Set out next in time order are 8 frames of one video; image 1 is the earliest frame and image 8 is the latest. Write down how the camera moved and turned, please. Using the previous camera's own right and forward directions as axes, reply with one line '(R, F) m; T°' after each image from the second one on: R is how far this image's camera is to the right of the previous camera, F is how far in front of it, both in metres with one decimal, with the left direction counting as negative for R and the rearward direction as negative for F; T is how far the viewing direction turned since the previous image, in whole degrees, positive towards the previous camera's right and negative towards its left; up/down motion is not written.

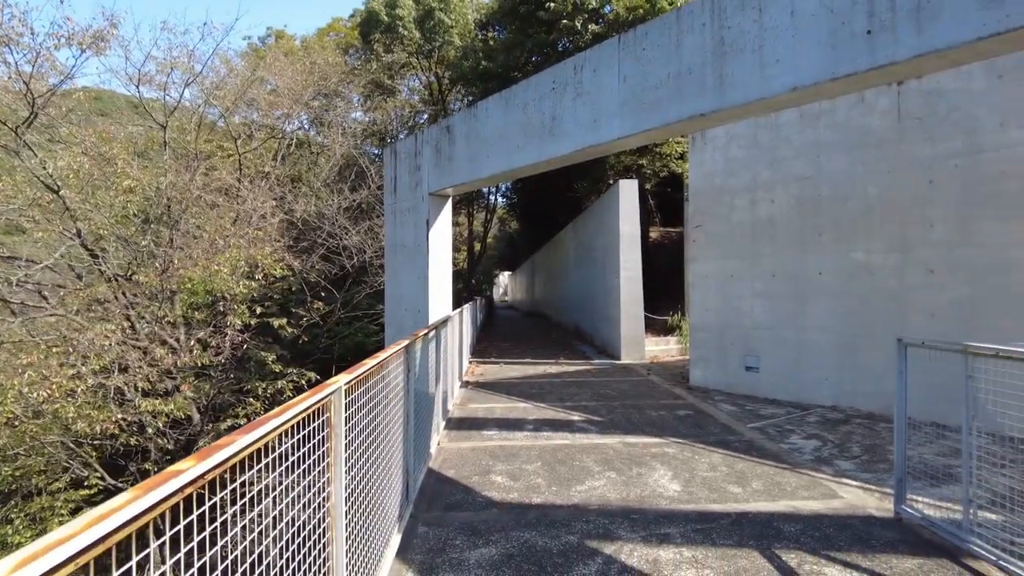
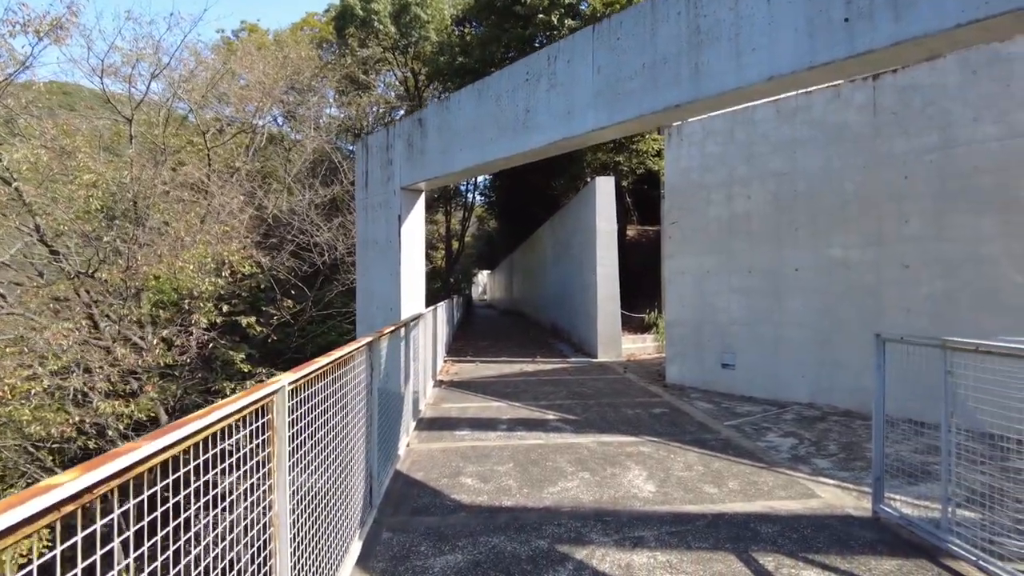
(+0.1, +0.2) m; +2°
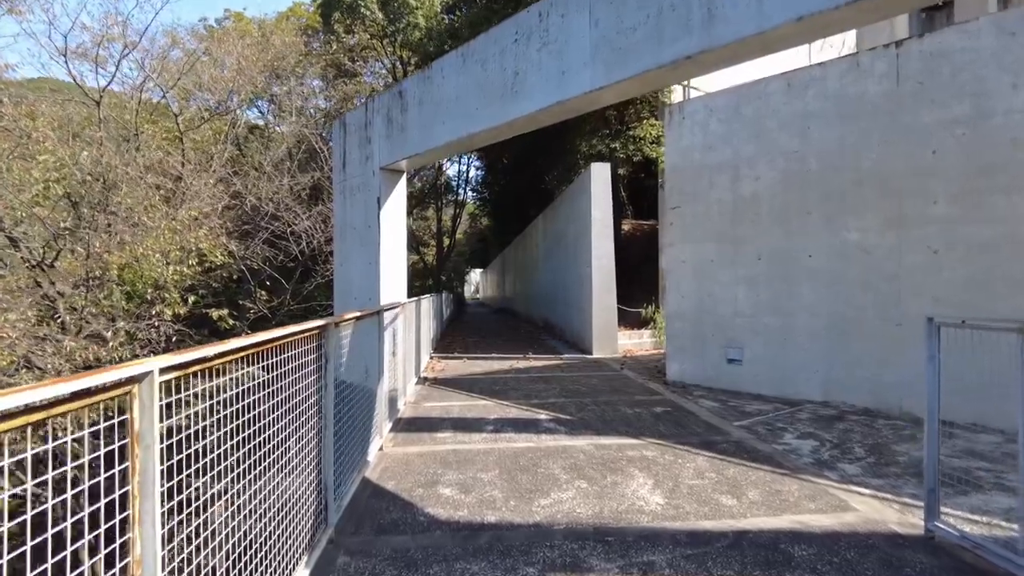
(0.0, +0.6) m; +1°
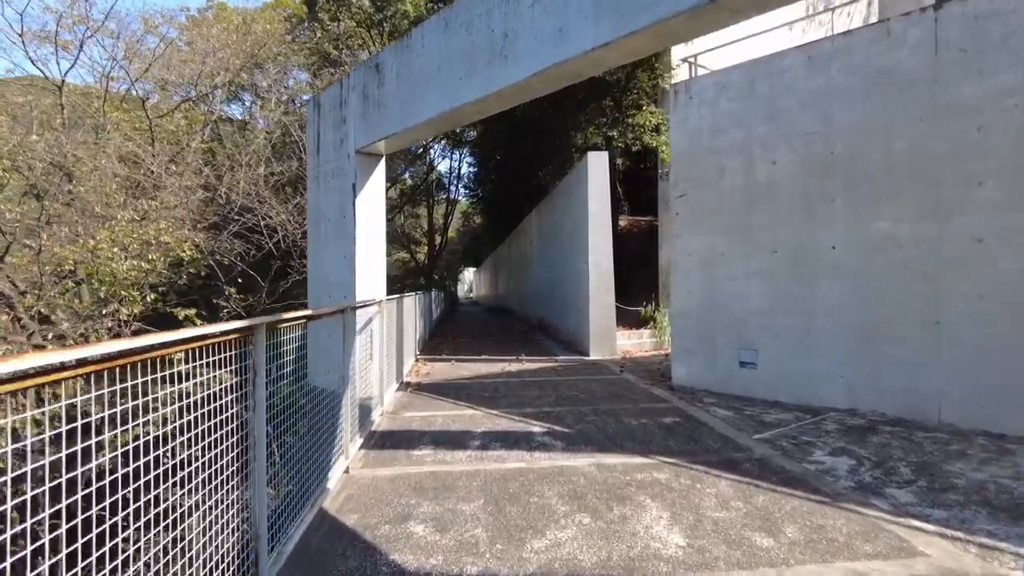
(0.0, +0.7) m; +1°
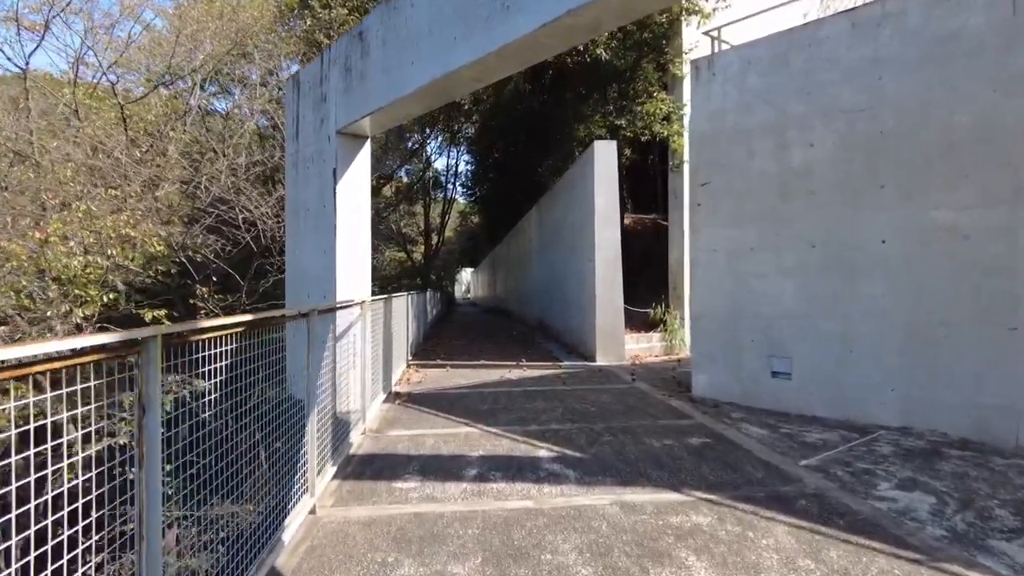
(0.0, +0.8) m; 0°
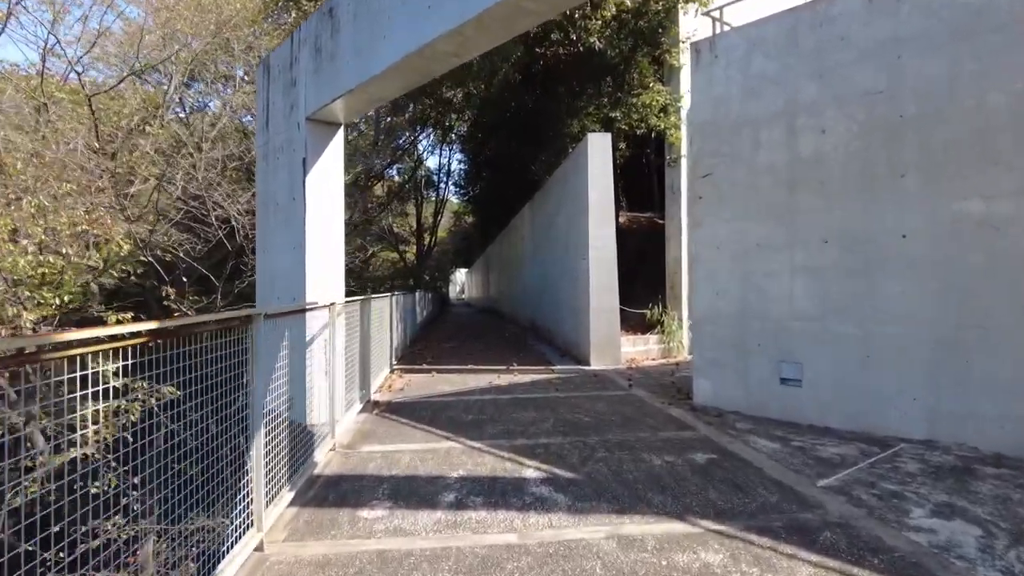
(+0.1, +0.5) m; 0°
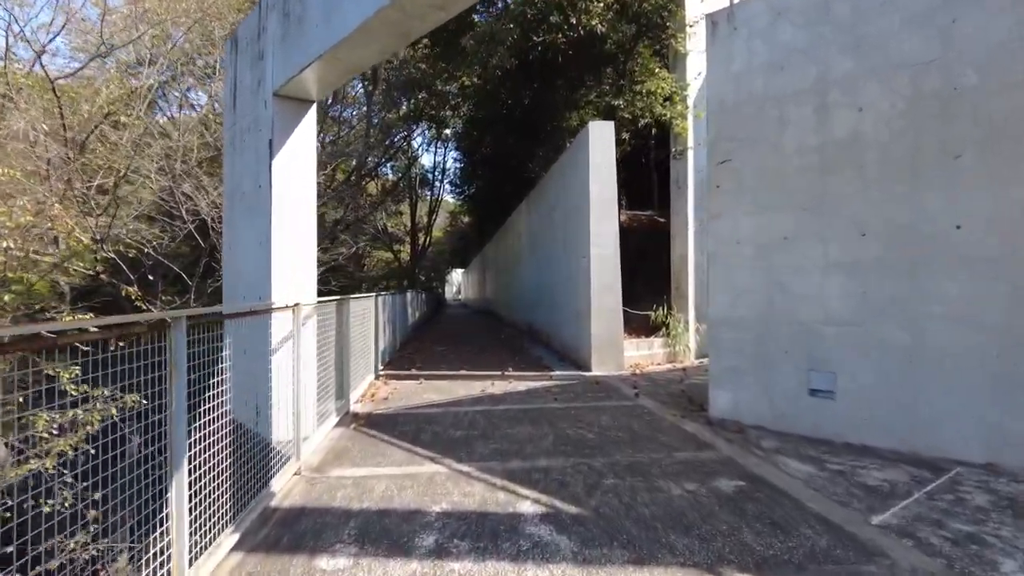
(0.0, +0.6) m; 0°
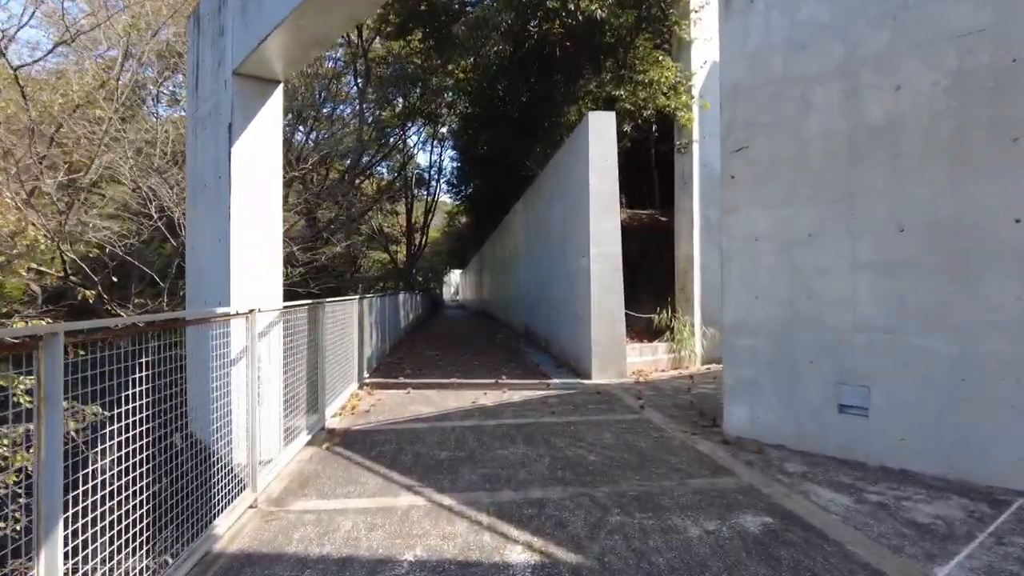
(0.0, +0.5) m; 0°
